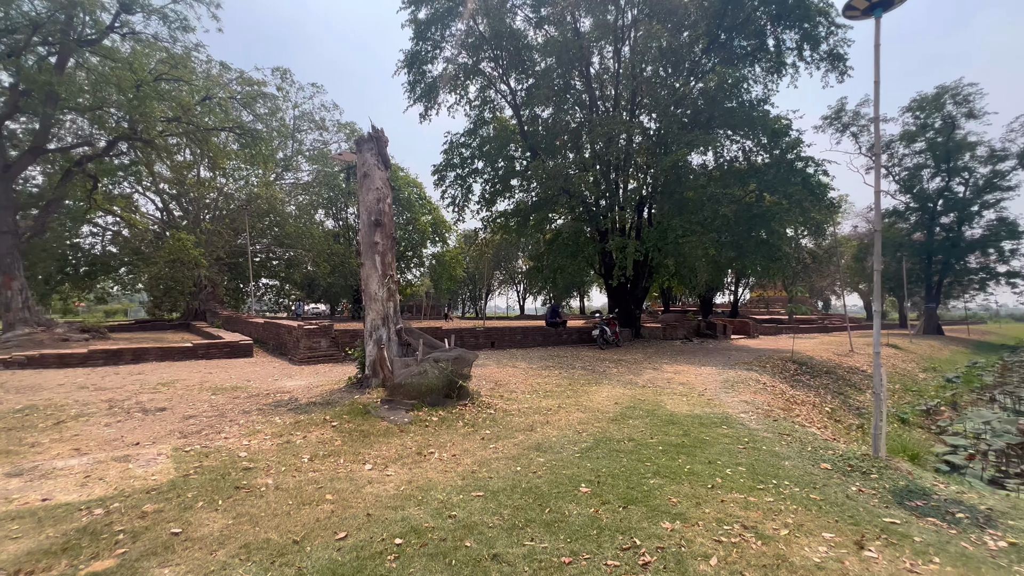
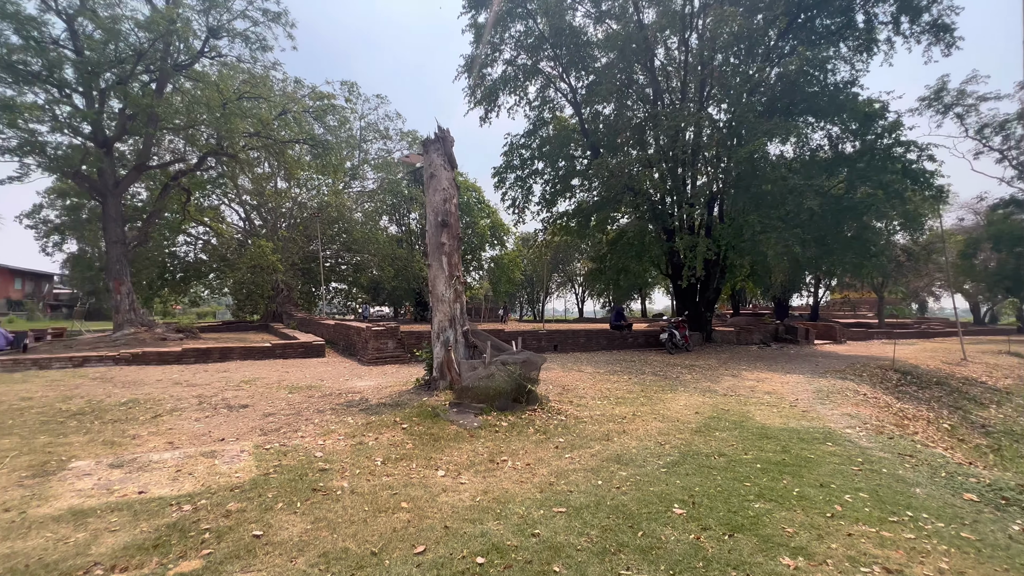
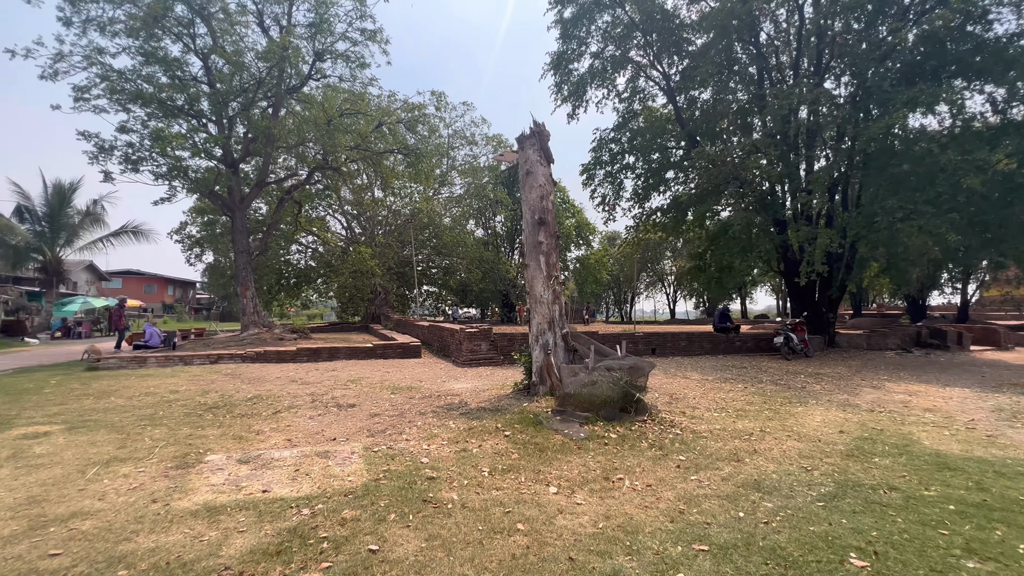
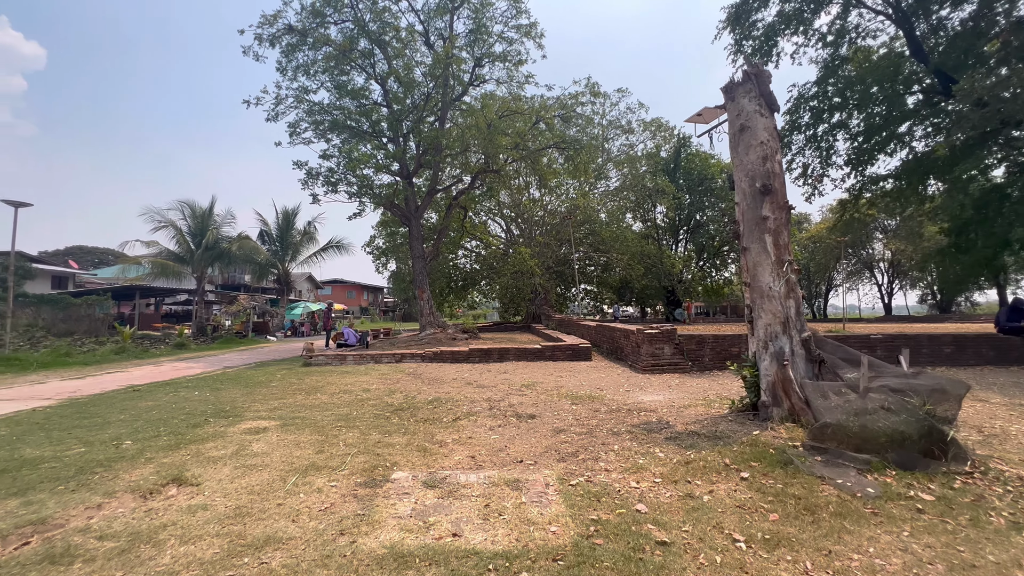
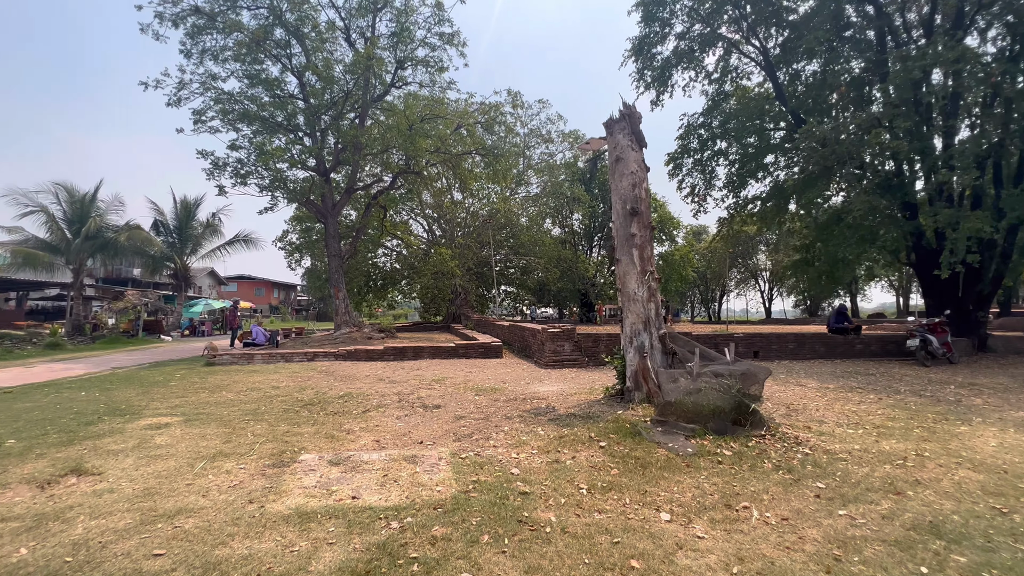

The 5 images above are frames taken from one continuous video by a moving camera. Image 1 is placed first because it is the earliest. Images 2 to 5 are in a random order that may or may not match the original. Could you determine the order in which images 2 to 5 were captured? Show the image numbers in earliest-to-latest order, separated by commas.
2, 3, 5, 4
